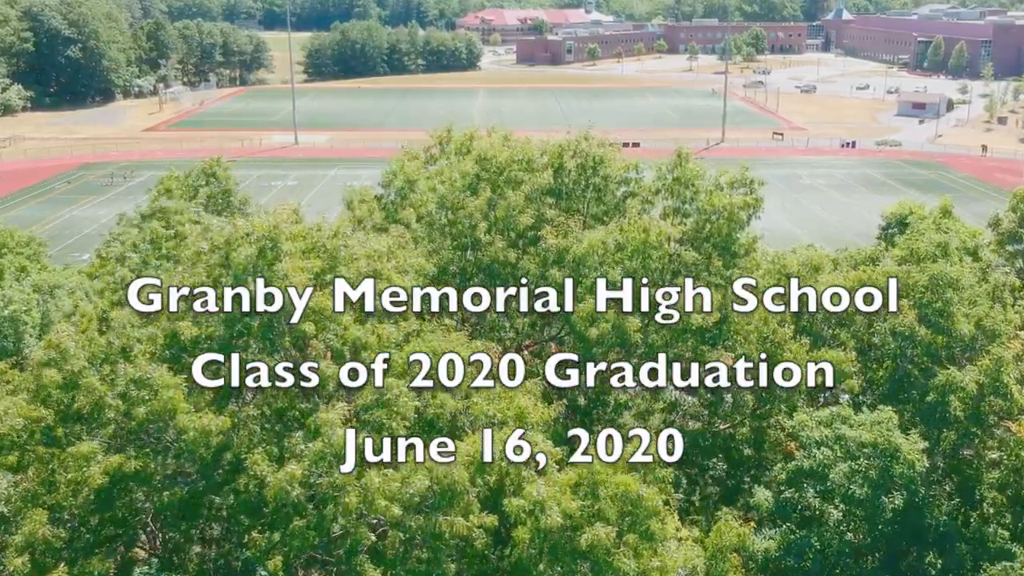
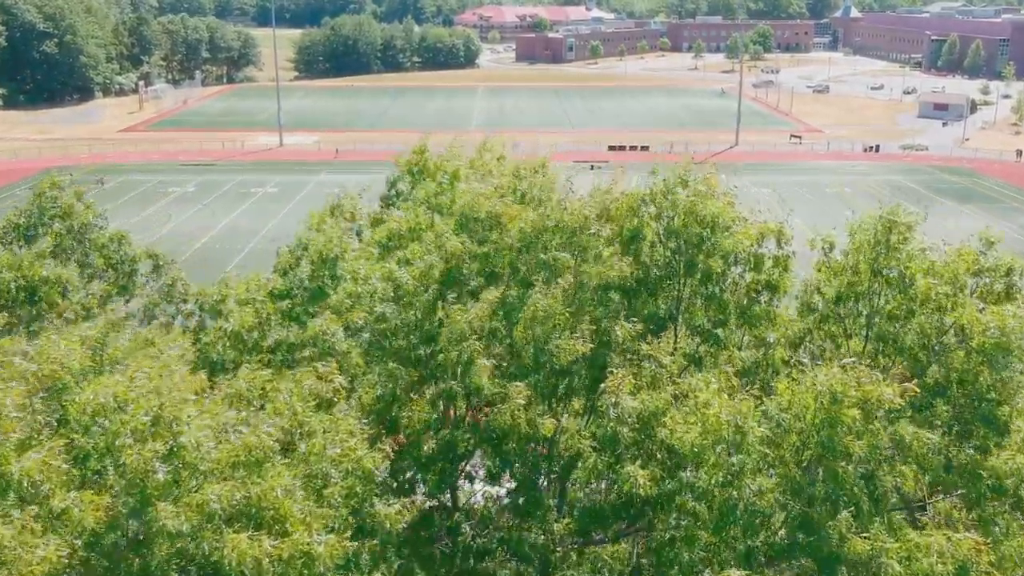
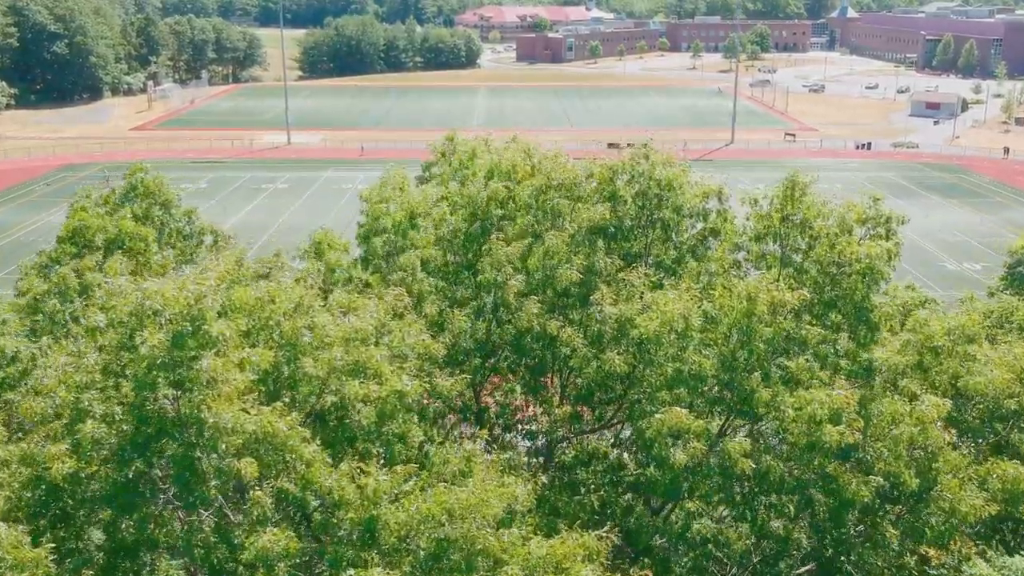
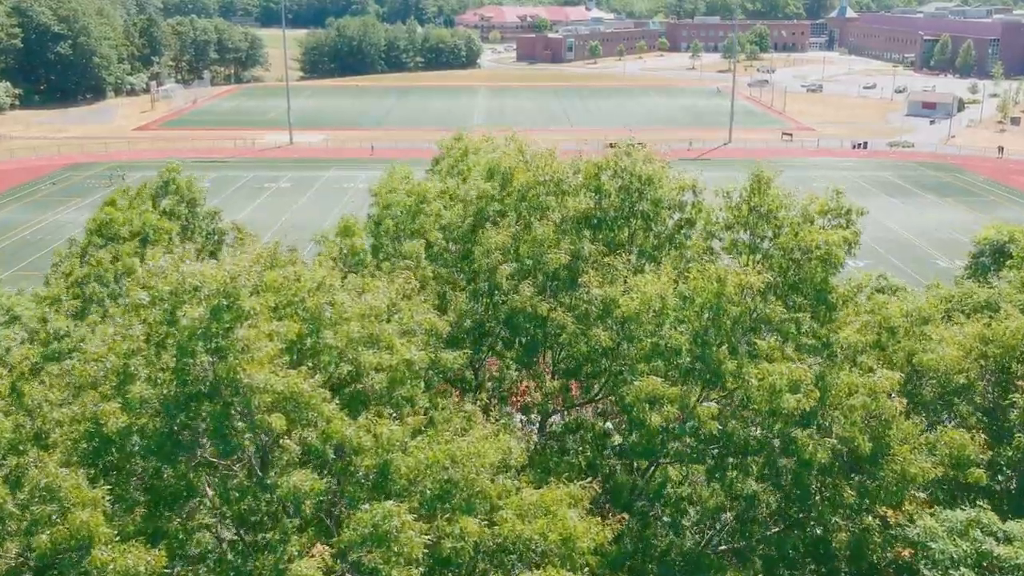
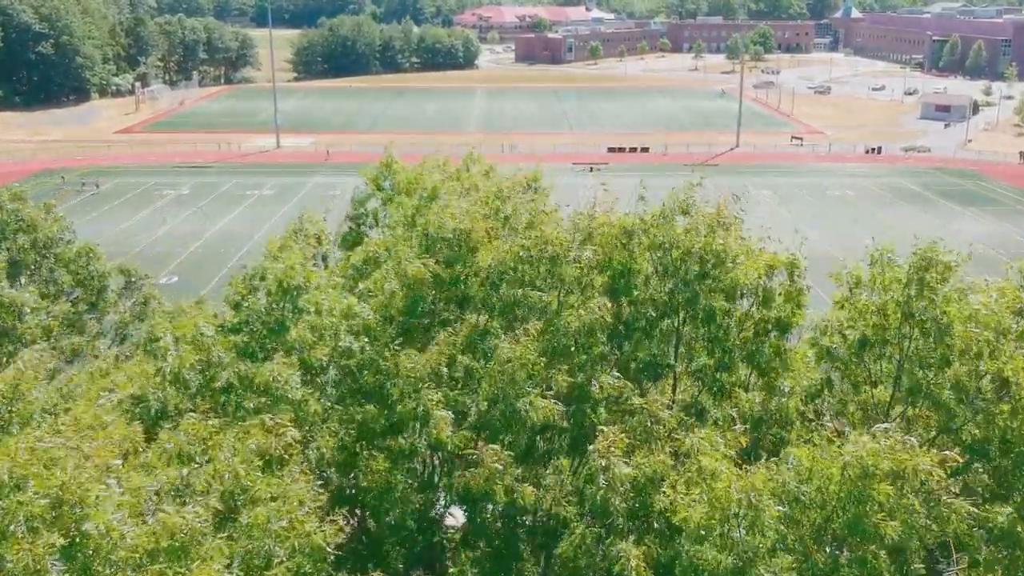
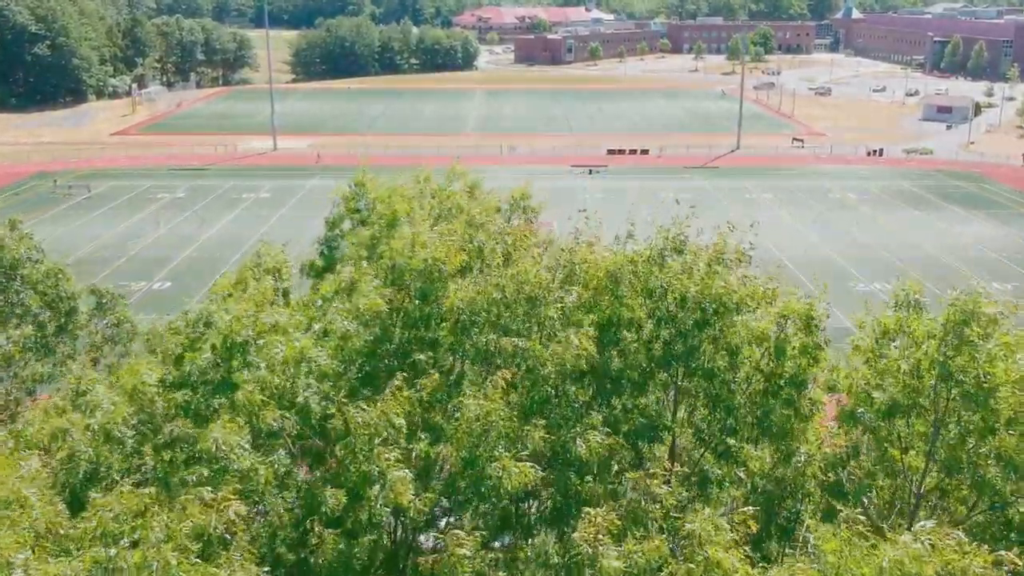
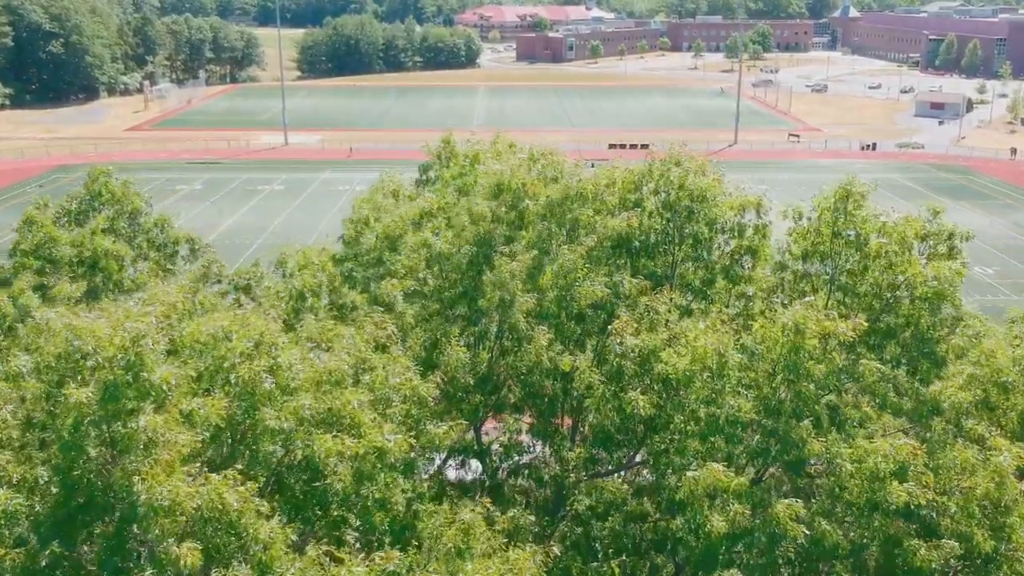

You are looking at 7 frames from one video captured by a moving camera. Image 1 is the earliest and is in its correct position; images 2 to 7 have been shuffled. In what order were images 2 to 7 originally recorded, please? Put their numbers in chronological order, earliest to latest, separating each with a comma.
4, 3, 7, 2, 5, 6
